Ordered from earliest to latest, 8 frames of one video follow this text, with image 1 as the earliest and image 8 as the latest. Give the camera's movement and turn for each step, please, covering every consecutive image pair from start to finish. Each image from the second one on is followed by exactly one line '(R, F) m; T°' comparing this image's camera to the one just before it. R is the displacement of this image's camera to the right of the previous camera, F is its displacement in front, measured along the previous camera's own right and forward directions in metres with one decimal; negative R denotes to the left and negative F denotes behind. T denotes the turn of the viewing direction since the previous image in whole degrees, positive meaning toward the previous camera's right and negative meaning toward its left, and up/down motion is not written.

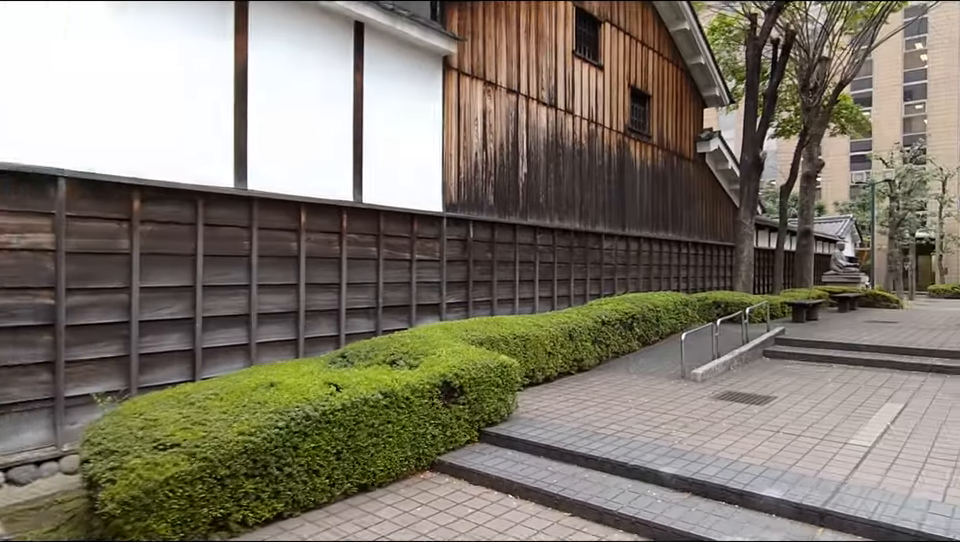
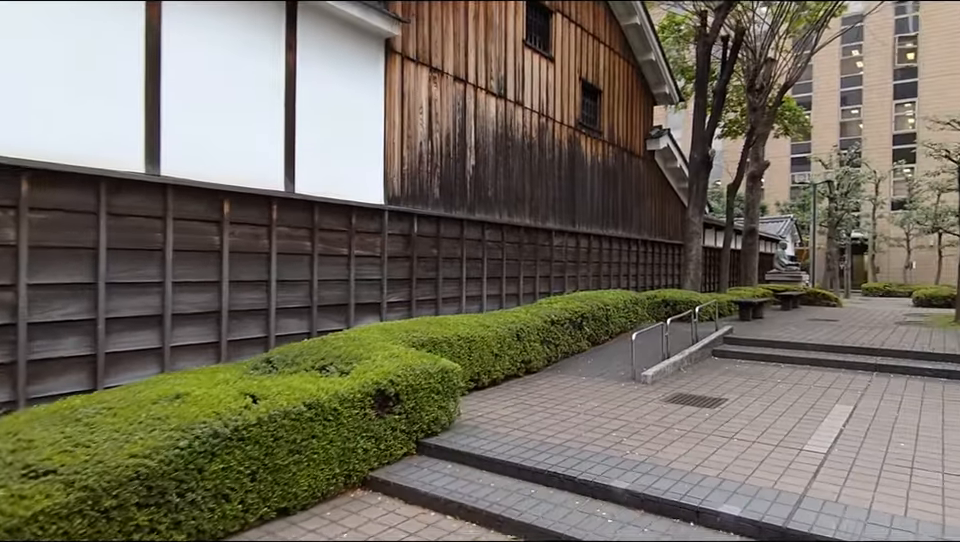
(+0.1, +0.4) m; +4°
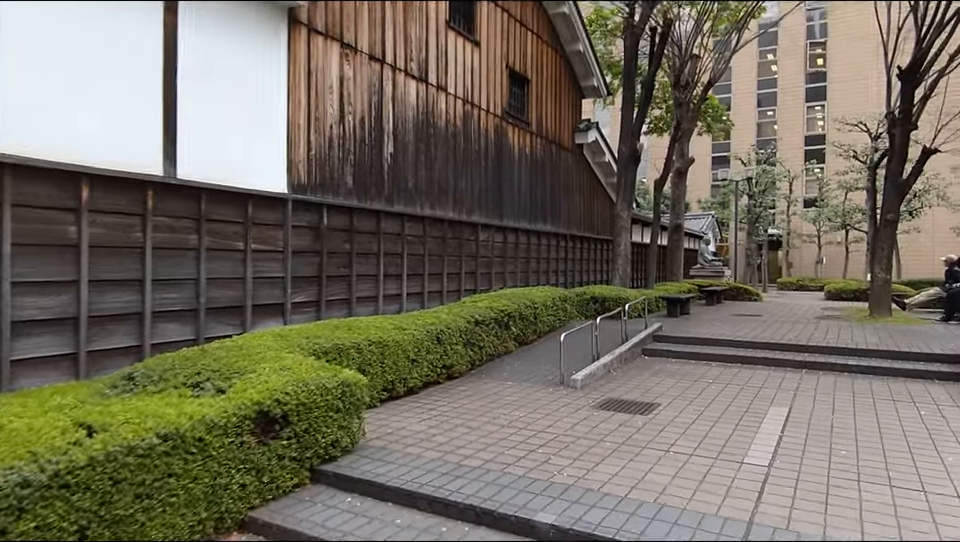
(+0.2, +0.7) m; +6°
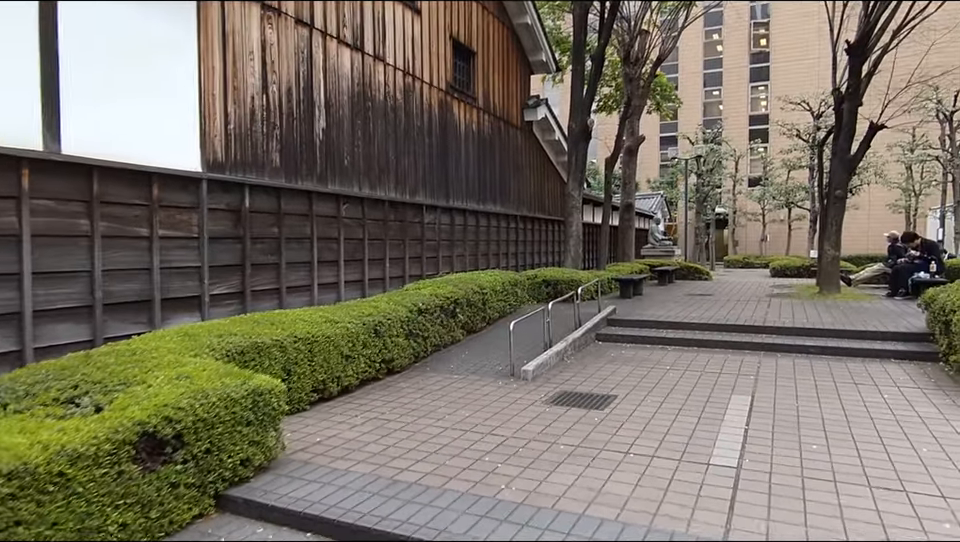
(+0.1, +0.6) m; +4°
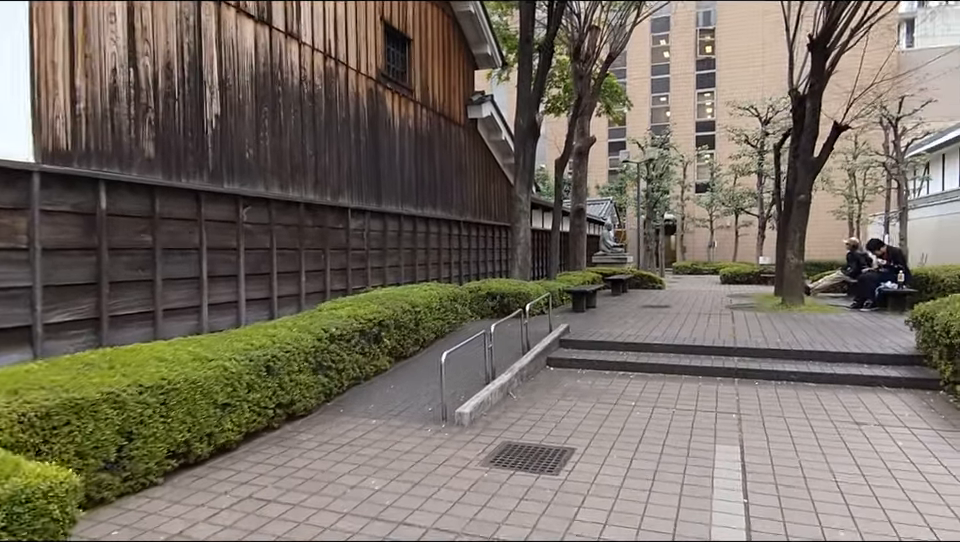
(+0.2, +1.3) m; +5°
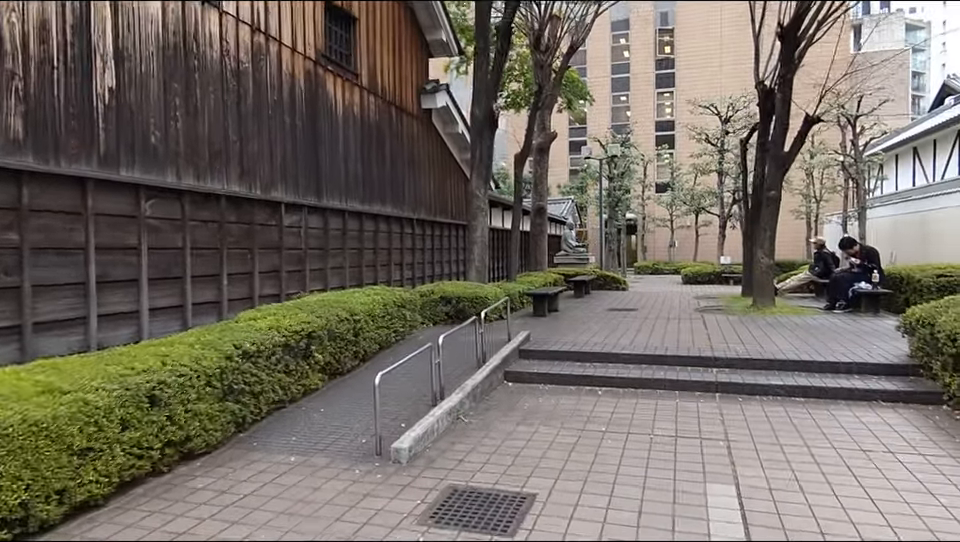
(+0.1, +0.9) m; +4°
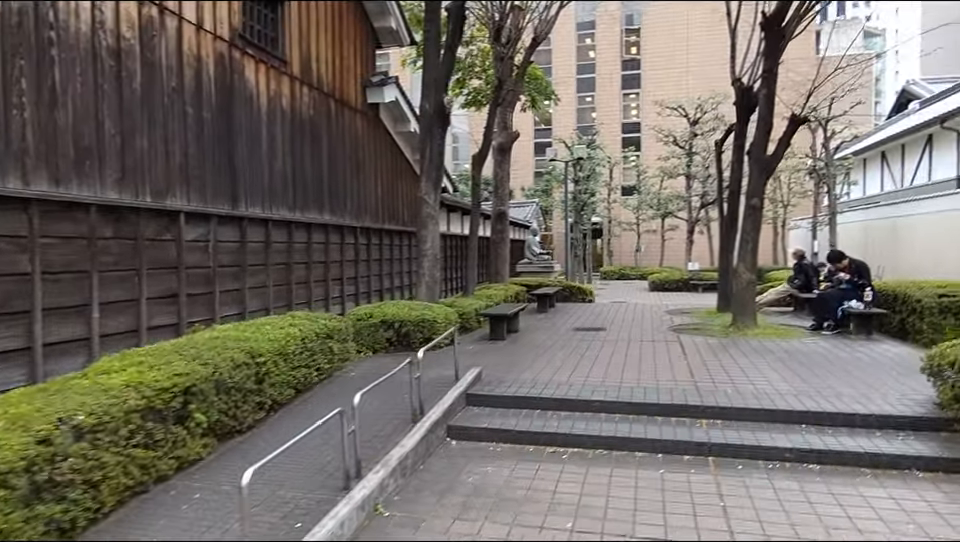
(+0.3, +1.3) m; +3°
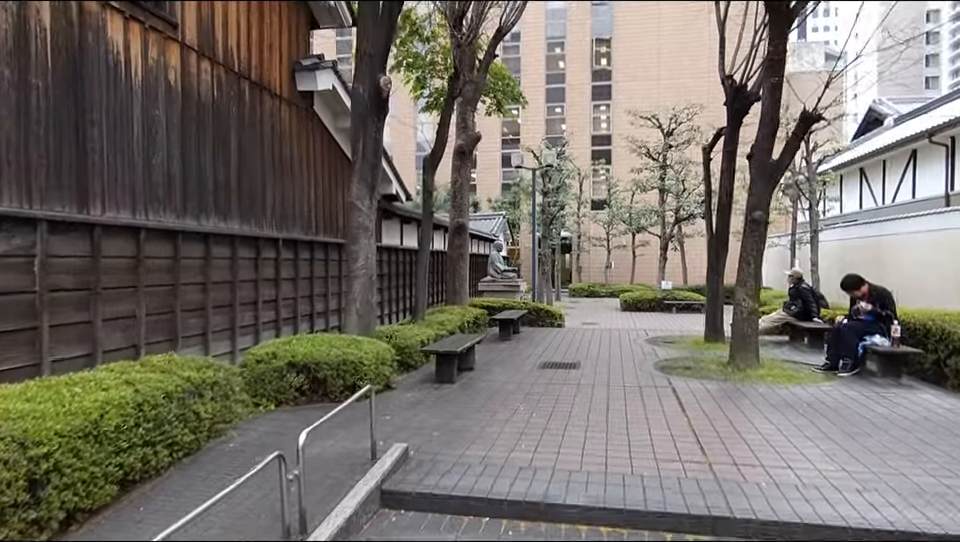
(+0.3, +1.8) m; +3°
